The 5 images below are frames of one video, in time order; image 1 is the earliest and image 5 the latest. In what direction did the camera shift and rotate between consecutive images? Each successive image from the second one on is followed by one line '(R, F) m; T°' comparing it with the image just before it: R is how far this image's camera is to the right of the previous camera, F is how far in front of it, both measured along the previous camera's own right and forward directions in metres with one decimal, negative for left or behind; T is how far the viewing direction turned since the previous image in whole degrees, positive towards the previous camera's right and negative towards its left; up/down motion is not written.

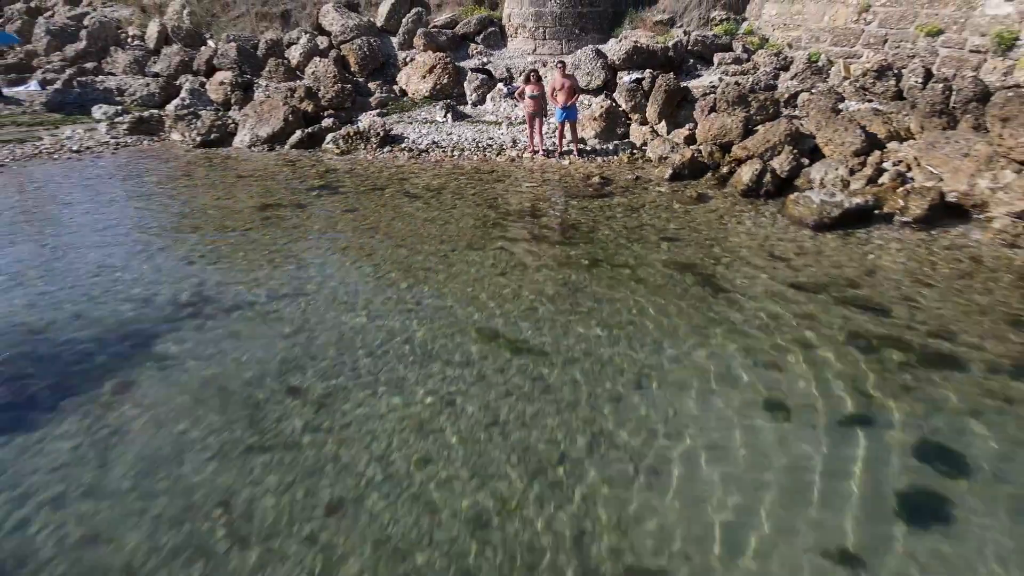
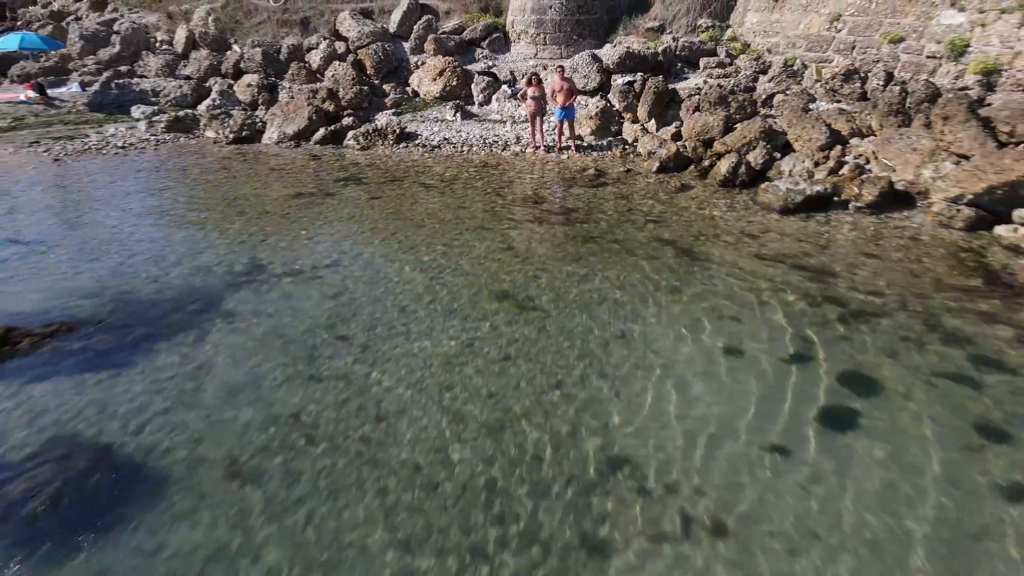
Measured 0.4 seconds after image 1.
(-0.1, -1.3) m; 0°
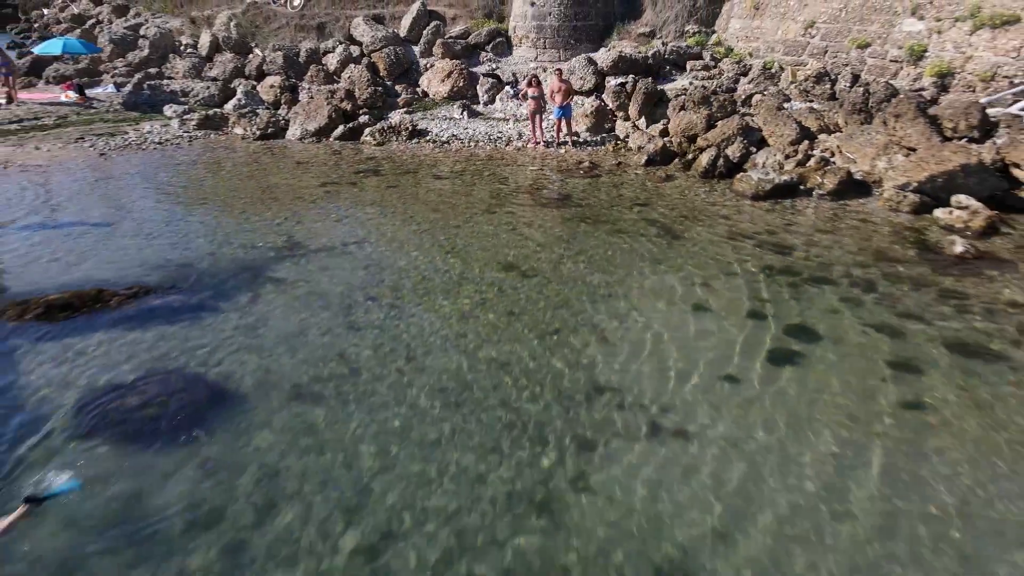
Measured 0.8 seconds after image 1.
(0.0, -1.3) m; 0°
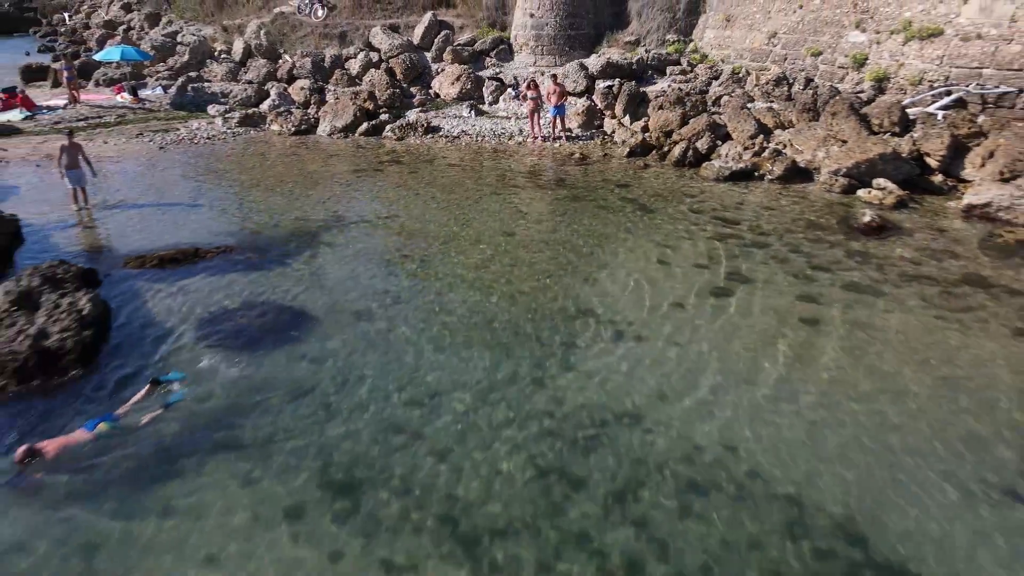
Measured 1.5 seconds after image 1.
(0.0, -2.3) m; 0°
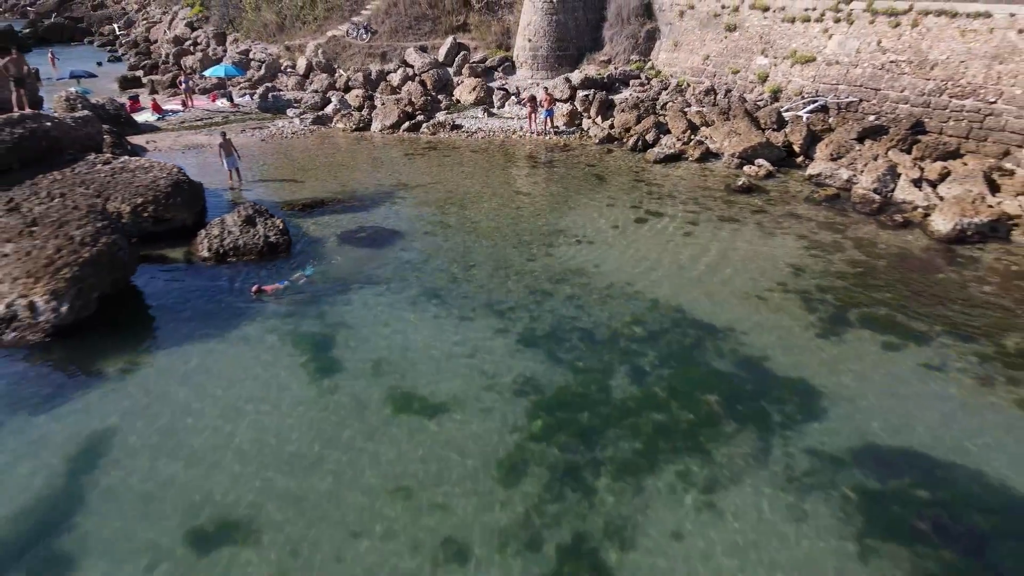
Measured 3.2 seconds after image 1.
(-0.1, -6.3) m; 0°
